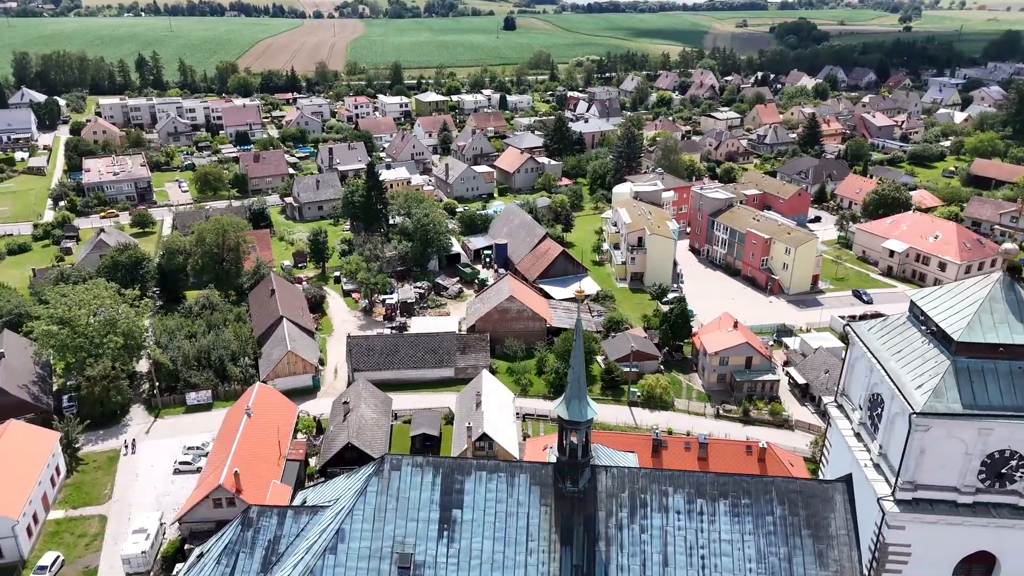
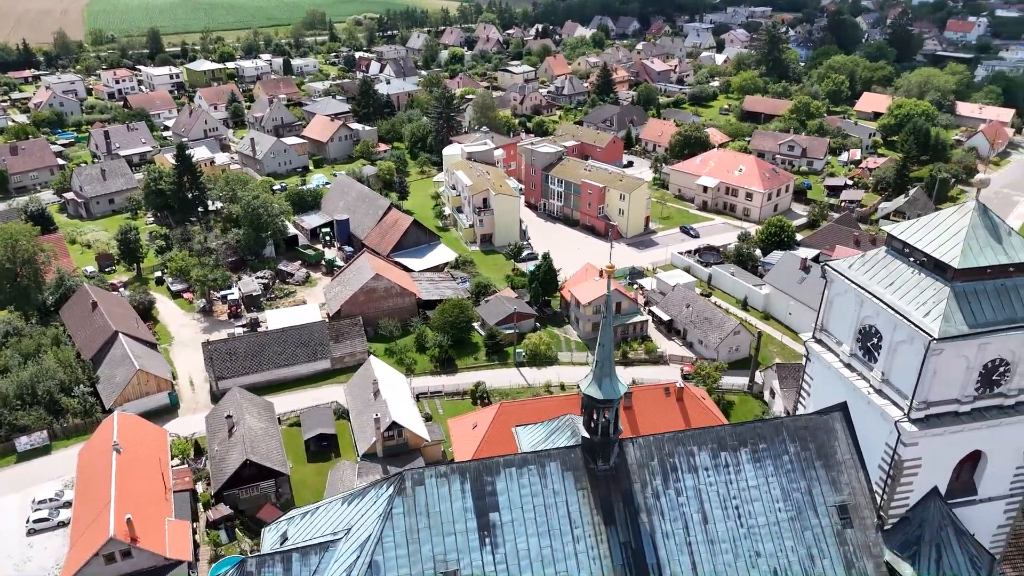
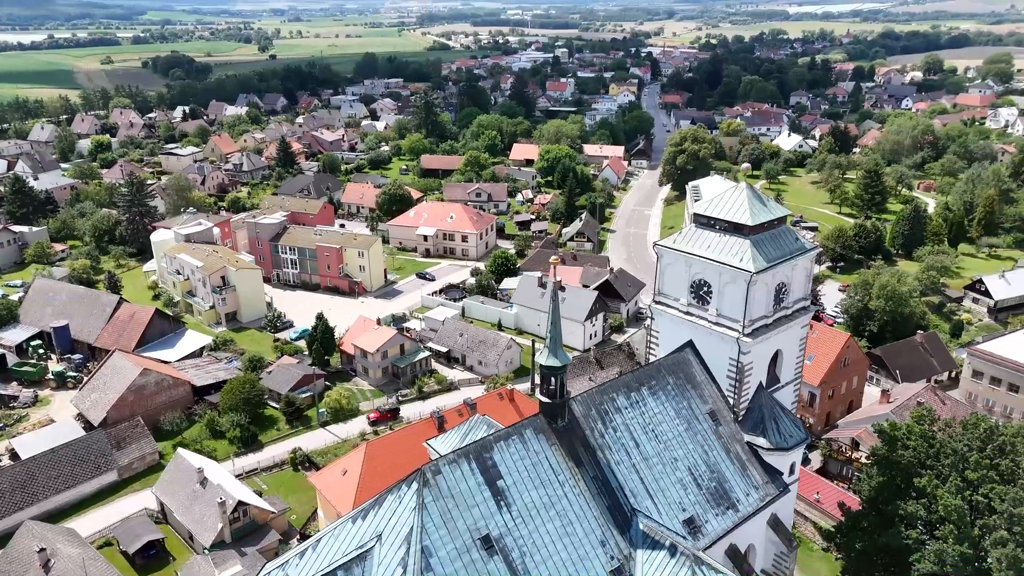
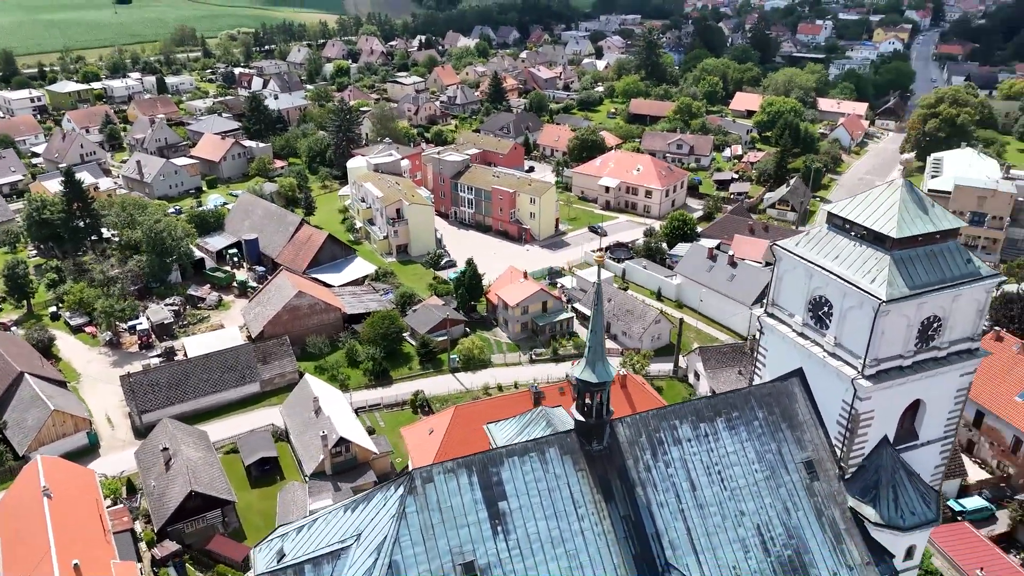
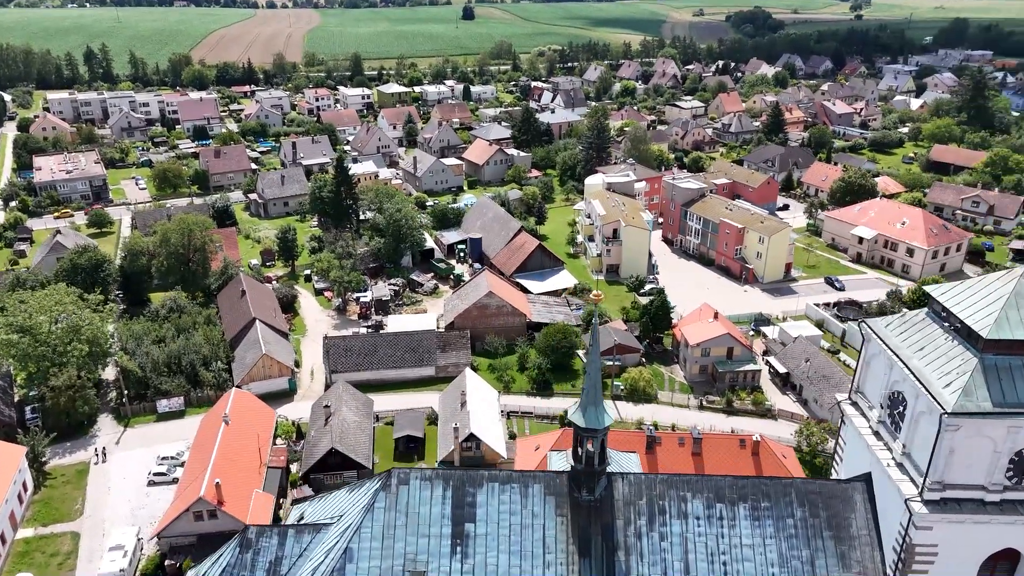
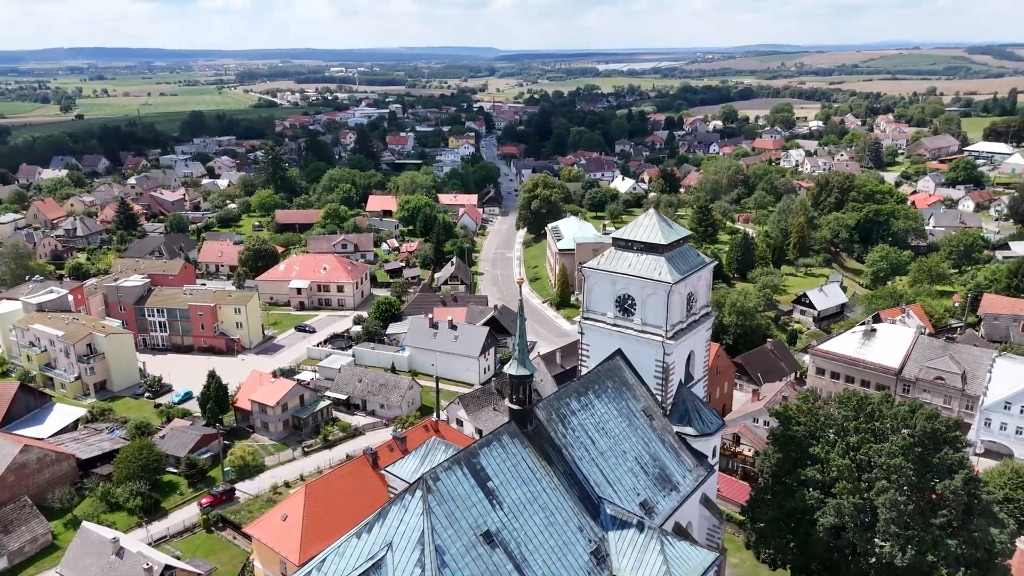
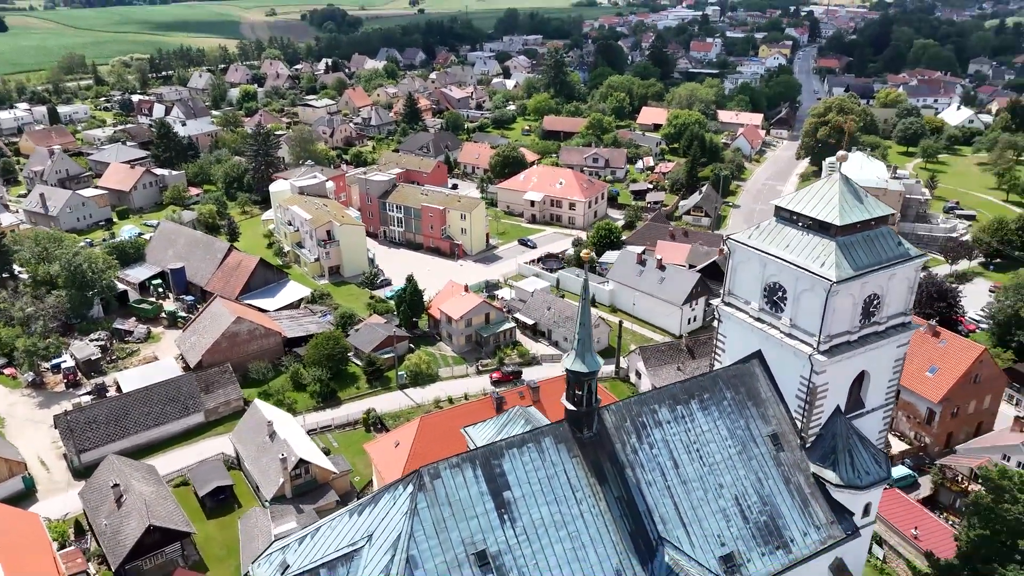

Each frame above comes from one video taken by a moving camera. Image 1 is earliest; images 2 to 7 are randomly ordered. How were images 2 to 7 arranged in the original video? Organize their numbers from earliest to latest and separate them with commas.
5, 2, 4, 7, 3, 6
